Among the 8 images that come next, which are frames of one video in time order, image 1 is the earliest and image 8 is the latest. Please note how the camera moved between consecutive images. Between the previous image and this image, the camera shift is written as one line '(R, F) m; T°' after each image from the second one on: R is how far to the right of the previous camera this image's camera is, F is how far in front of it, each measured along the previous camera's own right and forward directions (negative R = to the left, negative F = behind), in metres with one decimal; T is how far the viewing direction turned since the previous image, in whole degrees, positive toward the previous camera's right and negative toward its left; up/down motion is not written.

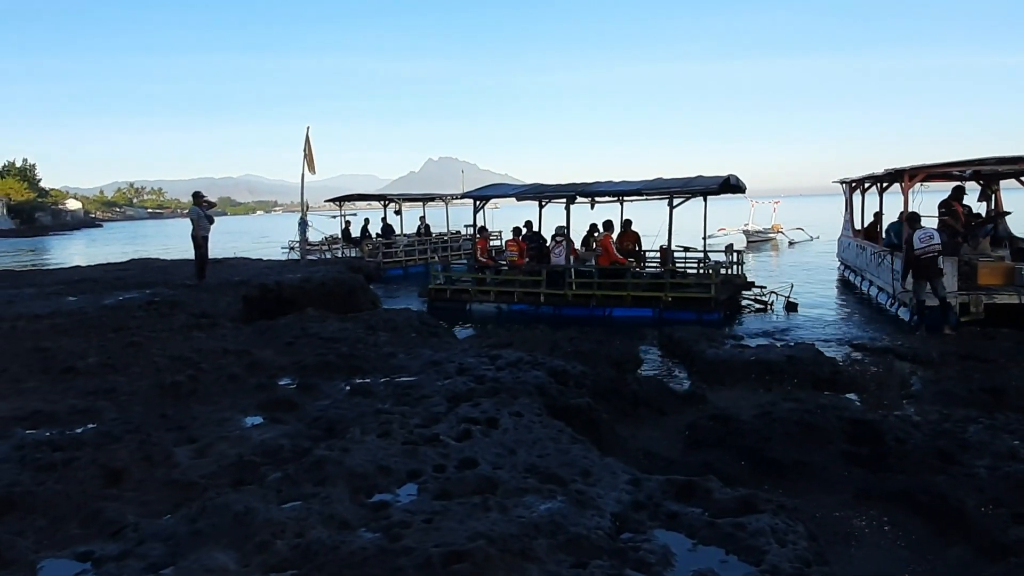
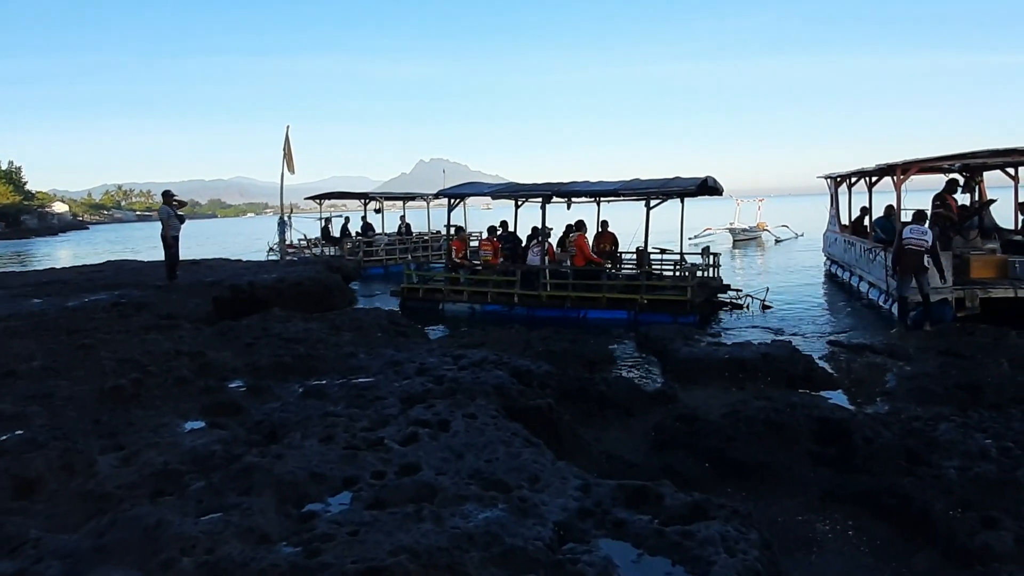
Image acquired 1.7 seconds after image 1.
(+0.4, +0.3) m; +1°
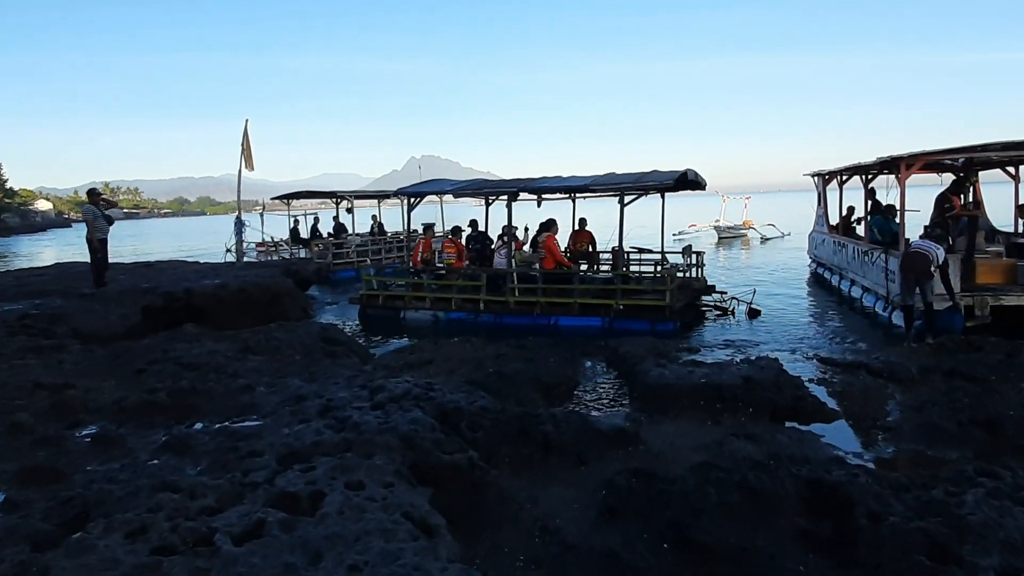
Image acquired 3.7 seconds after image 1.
(+0.8, +1.8) m; +1°
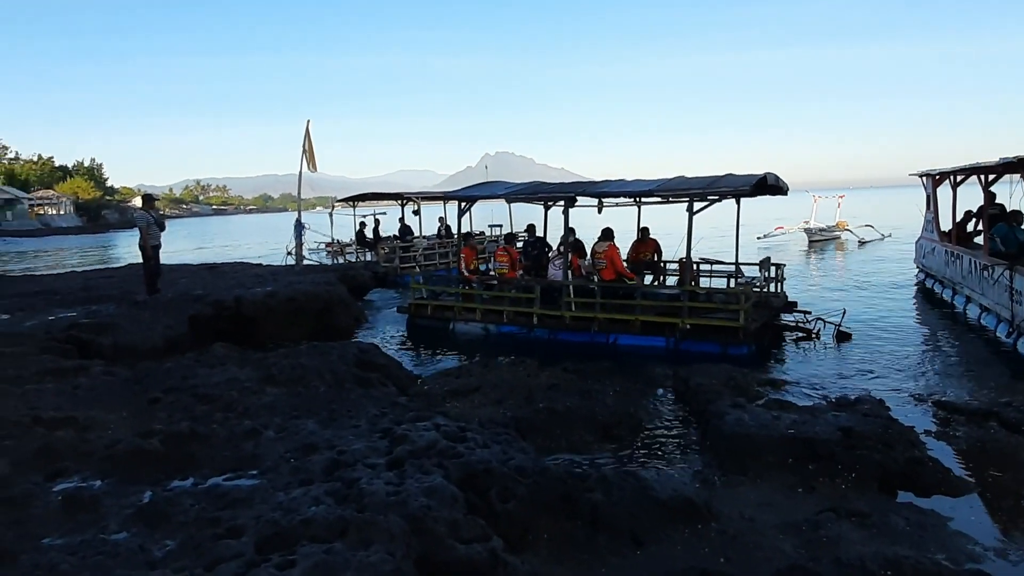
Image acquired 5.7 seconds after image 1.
(+0.3, +1.4) m; -6°
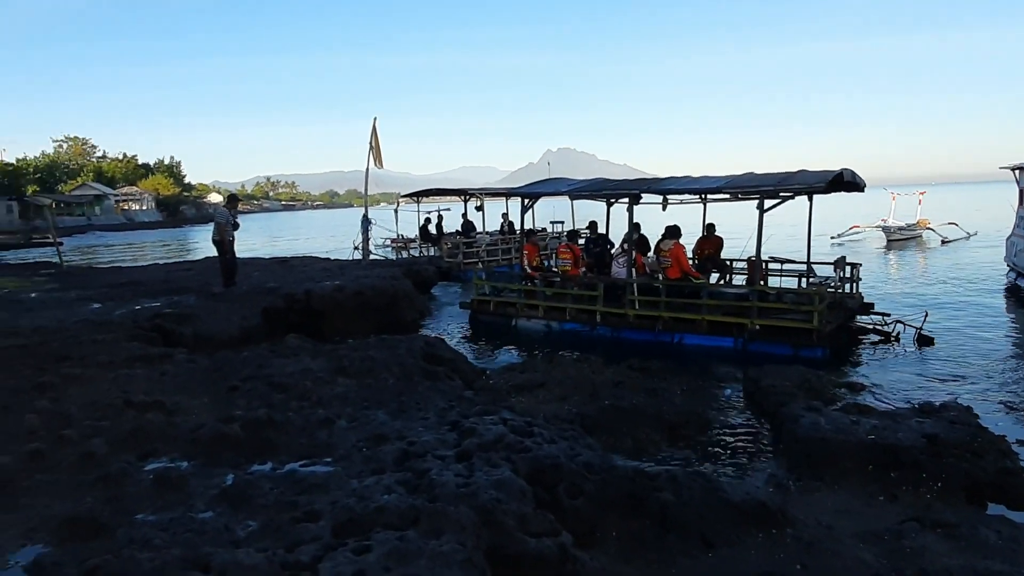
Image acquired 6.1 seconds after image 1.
(-0.1, 0.0) m; -5°
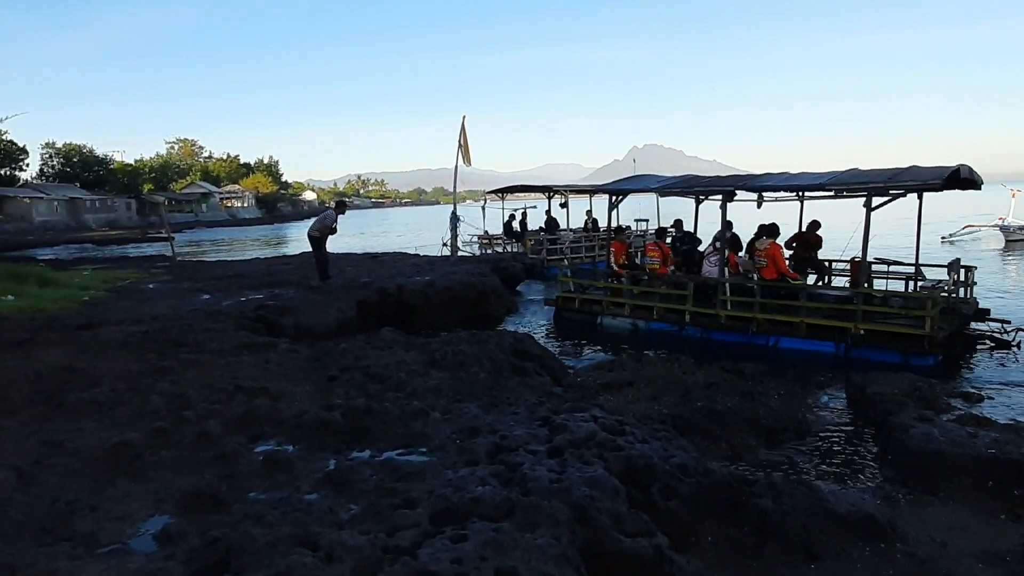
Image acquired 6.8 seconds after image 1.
(-0.1, 0.0) m; -7°
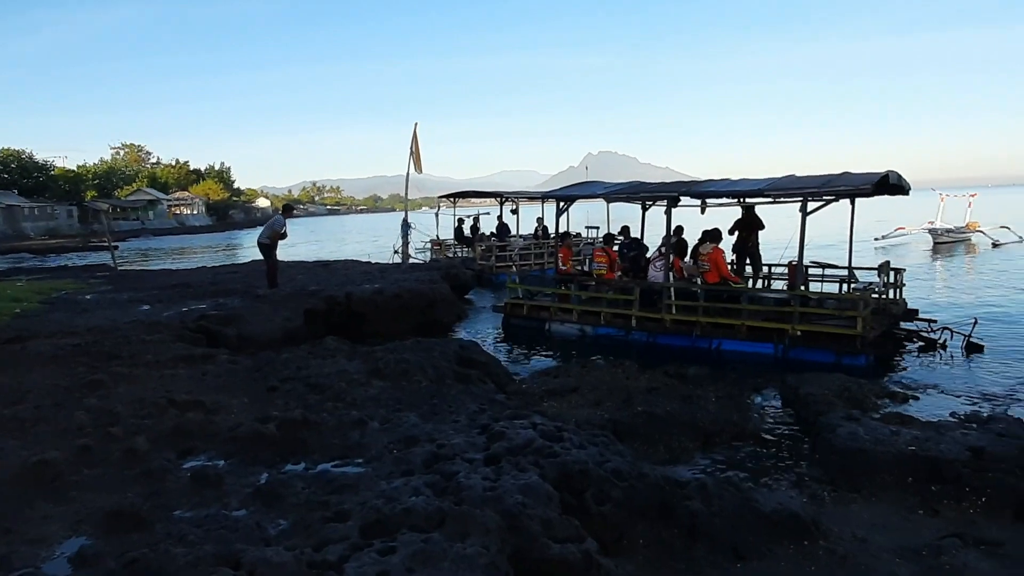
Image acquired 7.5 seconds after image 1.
(+0.2, 0.0) m; +4°
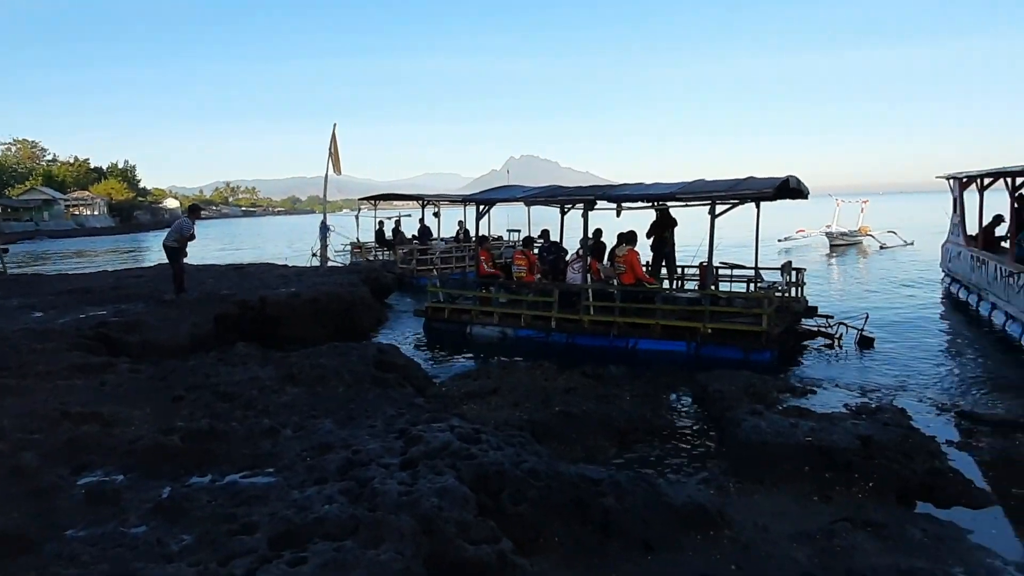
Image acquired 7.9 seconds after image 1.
(+0.1, 0.0) m; +6°
